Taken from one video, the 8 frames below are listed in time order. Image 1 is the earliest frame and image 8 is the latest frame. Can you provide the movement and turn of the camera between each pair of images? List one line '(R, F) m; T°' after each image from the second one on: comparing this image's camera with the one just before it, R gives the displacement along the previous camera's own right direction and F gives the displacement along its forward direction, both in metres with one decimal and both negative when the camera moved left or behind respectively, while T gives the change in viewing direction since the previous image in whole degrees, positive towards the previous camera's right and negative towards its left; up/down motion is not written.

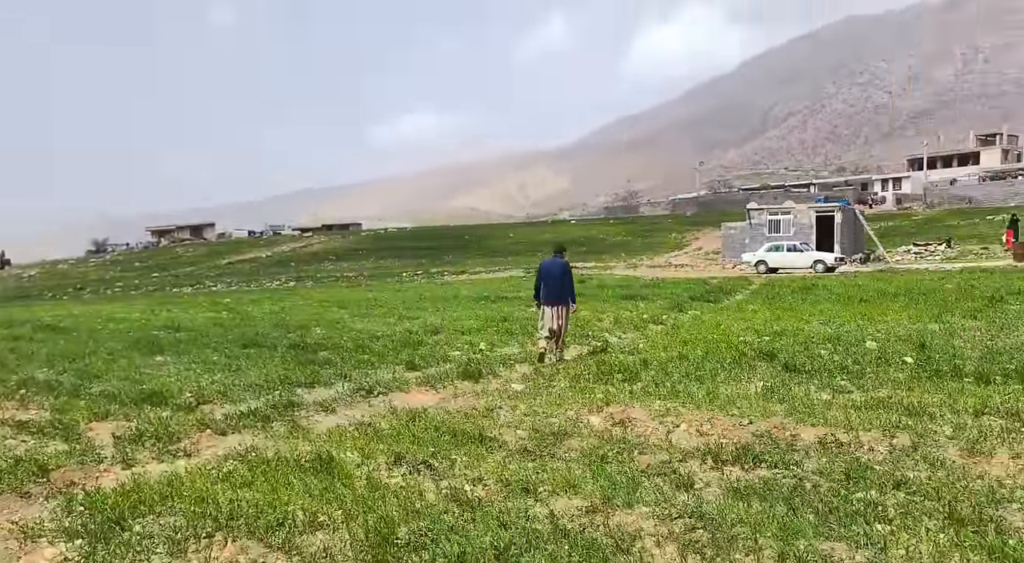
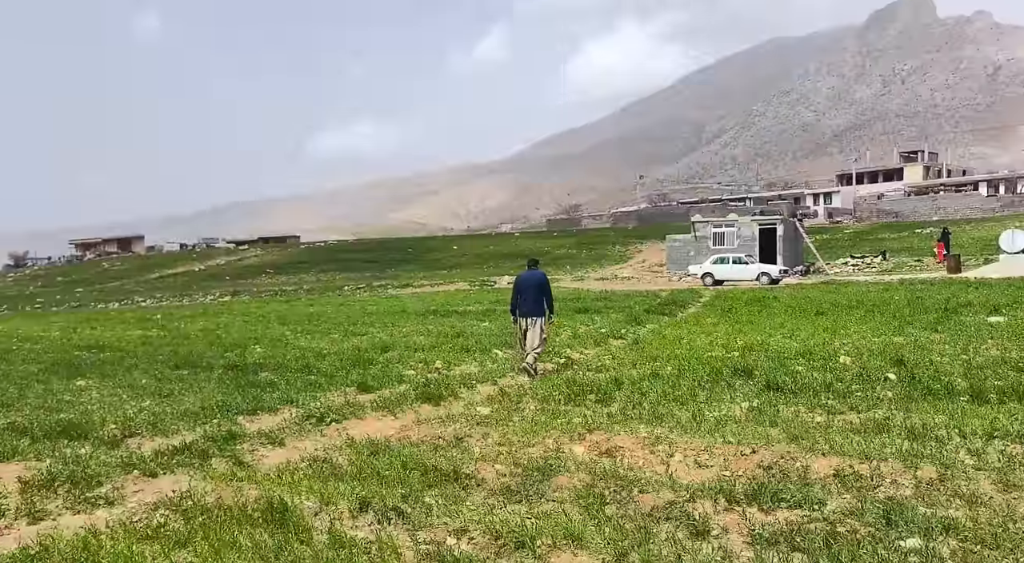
(-0.4, +1.1) m; +4°
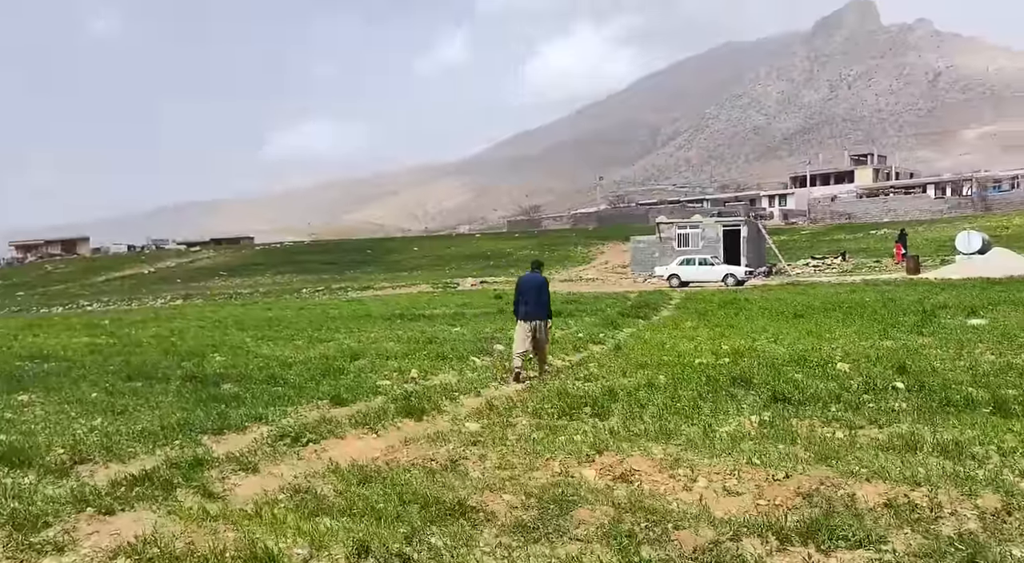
(-0.5, +0.9) m; +3°
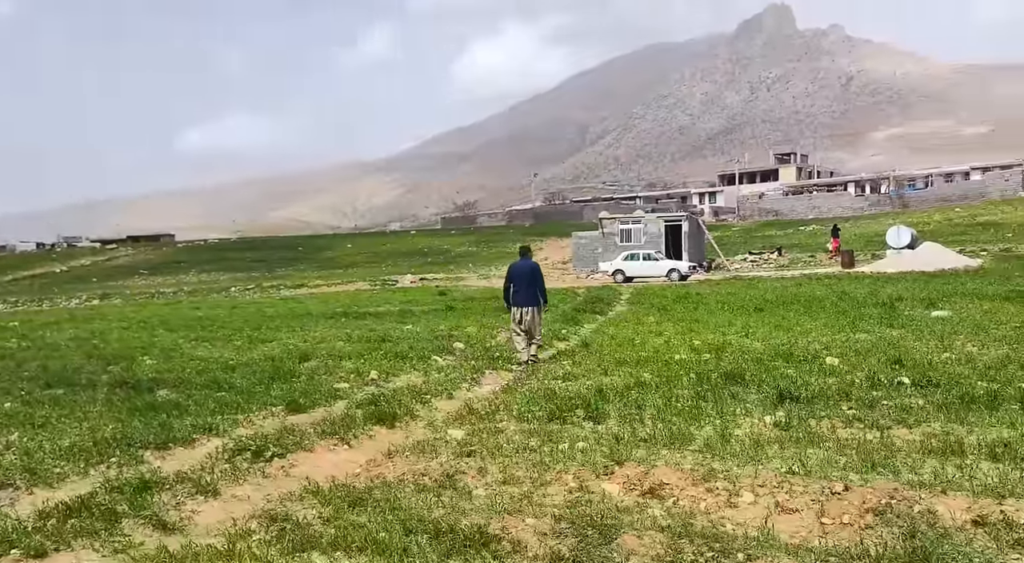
(-0.7, +1.2) m; +5°
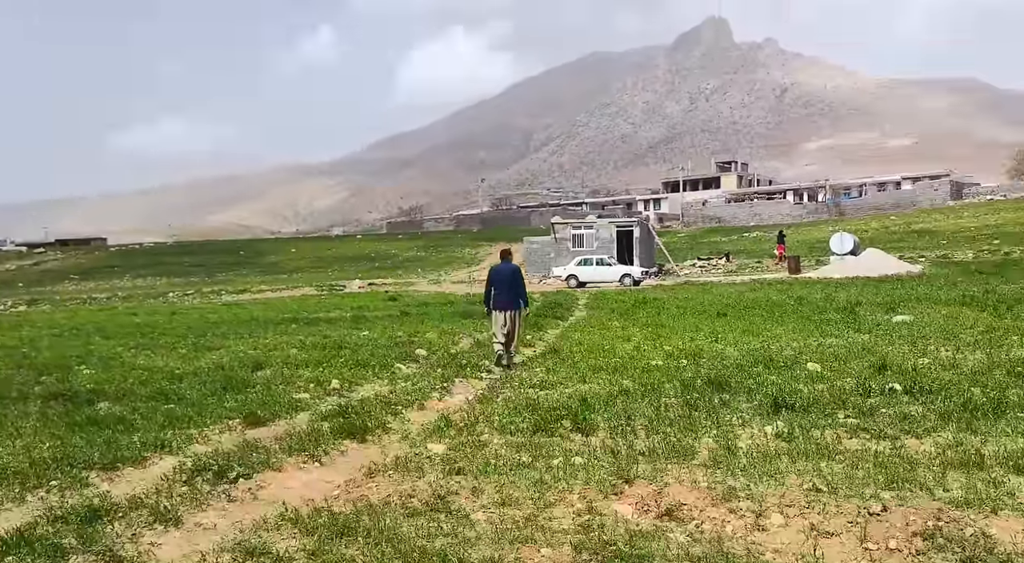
(-0.5, +0.7) m; +4°
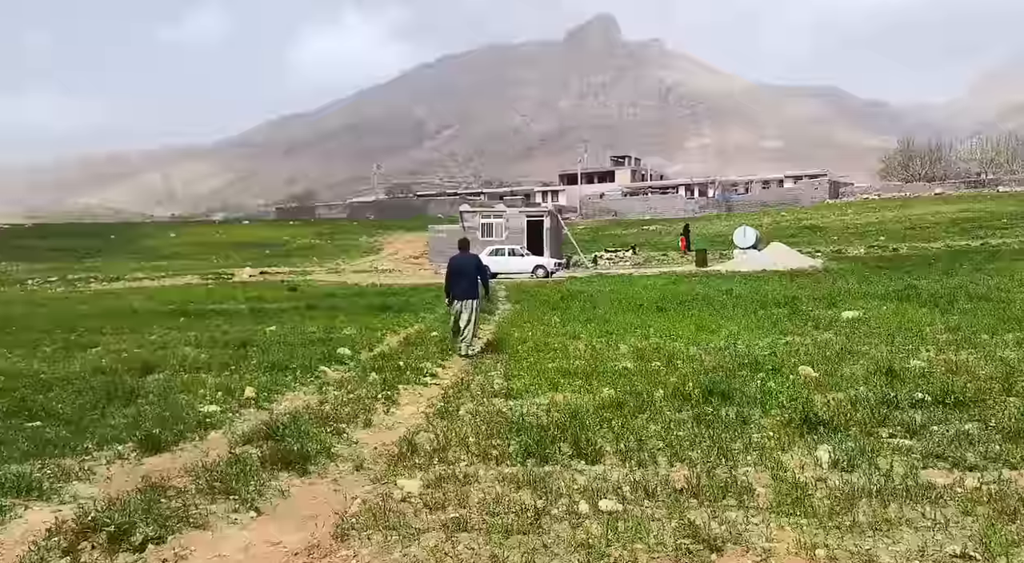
(-1.0, +2.2) m; +8°
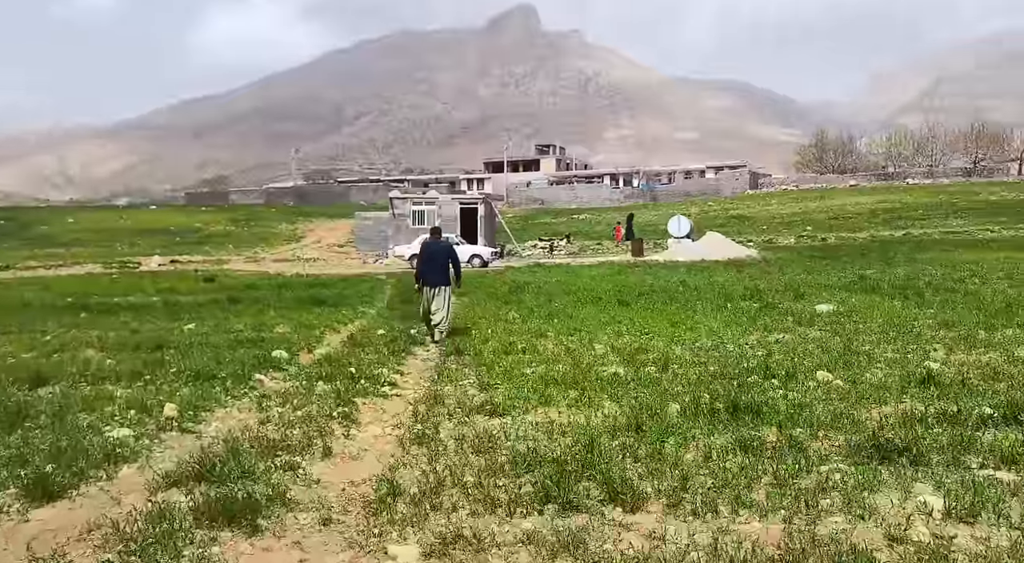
(-0.8, +1.9) m; +6°
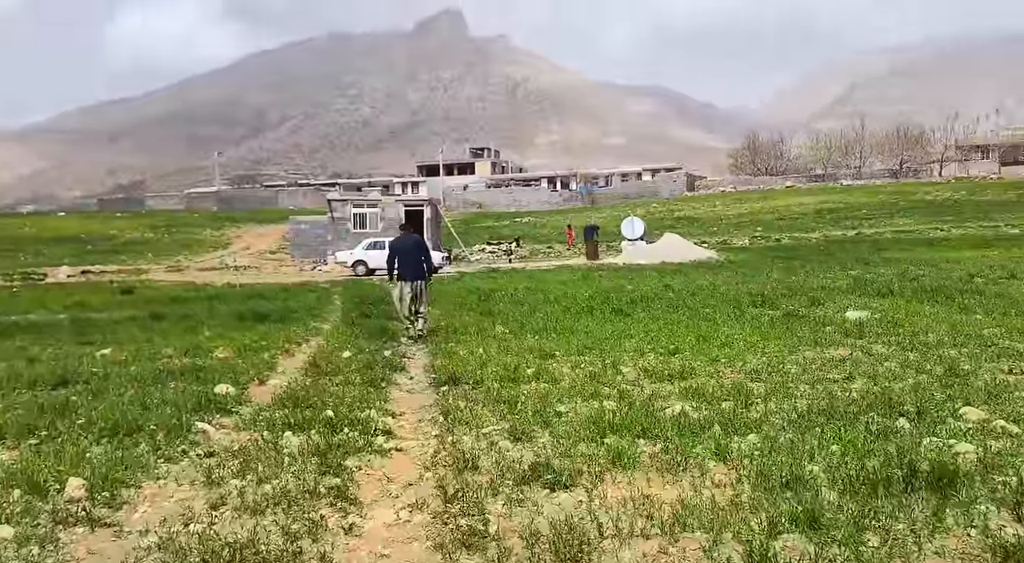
(-1.1, +3.0) m; +5°
